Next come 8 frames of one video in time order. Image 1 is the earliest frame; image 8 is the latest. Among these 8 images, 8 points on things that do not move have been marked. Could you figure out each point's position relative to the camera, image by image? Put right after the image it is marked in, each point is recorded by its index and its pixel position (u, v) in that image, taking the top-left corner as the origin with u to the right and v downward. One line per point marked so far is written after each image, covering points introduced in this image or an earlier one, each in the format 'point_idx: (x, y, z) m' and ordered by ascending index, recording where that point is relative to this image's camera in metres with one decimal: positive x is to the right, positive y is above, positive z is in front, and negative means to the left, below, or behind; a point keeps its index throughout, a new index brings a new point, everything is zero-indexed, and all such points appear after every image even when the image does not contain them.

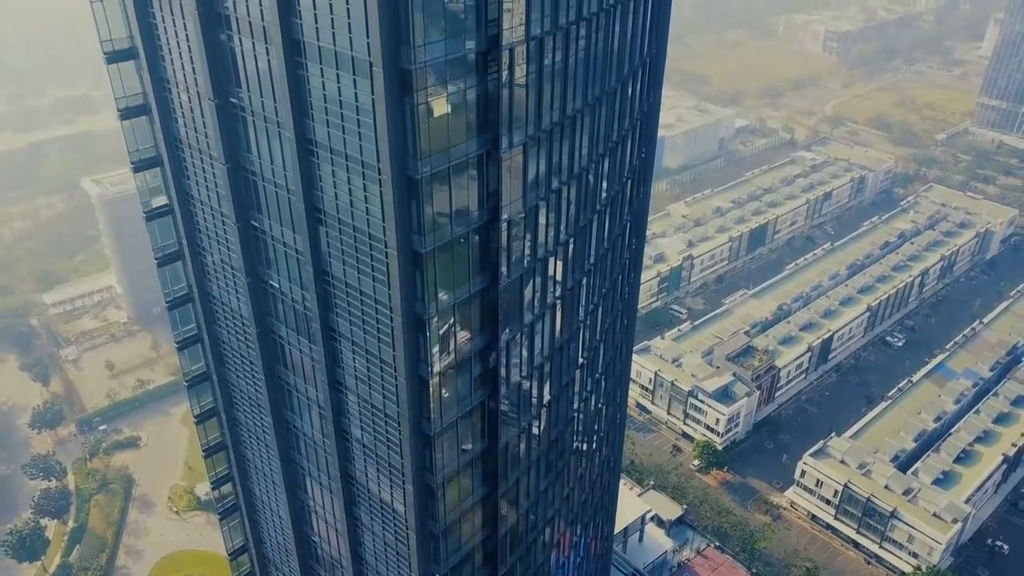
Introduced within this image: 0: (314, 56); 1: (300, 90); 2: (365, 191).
0: (-5.0, +5.8, +18.7) m
1: (-5.6, +5.2, +19.7) m
2: (-3.8, +2.5, +19.1) m
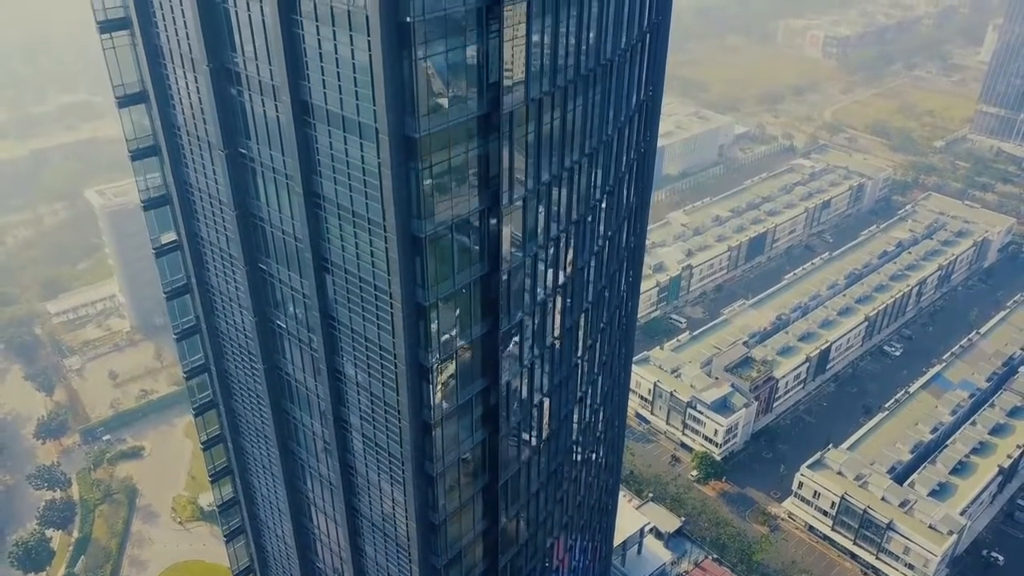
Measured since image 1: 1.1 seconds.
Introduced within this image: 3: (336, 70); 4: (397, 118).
0: (-5.0, +4.4, +19.5) m
1: (-5.6, +3.9, +20.4) m
2: (-3.8, +1.1, +19.9) m
3: (-4.4, +5.4, +18.3) m
4: (-2.7, +4.0, +17.5) m
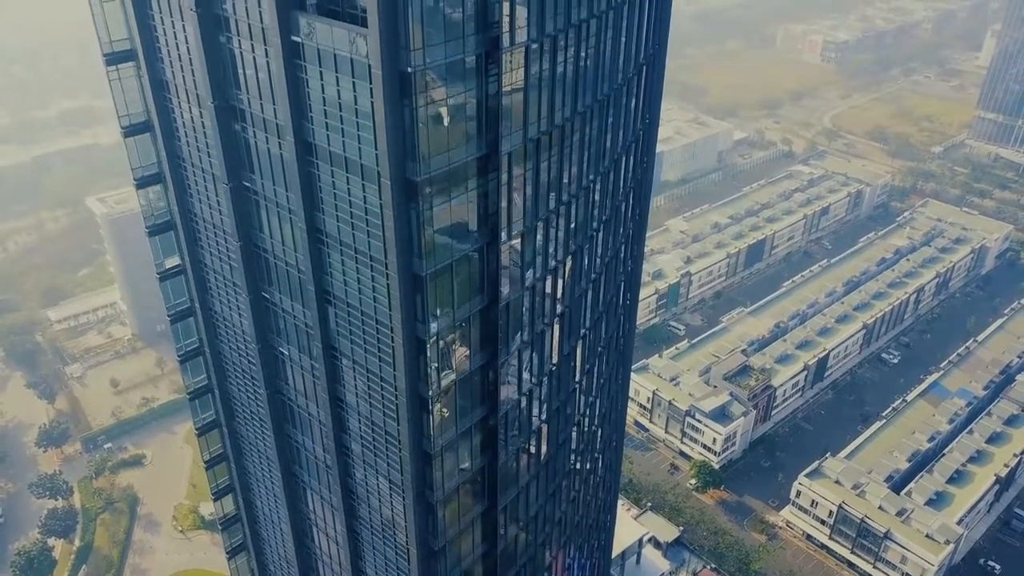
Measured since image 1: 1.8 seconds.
0: (-5.0, +3.5, +20.0) m
1: (-5.7, +2.9, +20.9) m
2: (-3.9, +0.2, +20.3) m
3: (-4.4, +4.5, +18.8) m
4: (-2.7, +3.1, +18.0) m
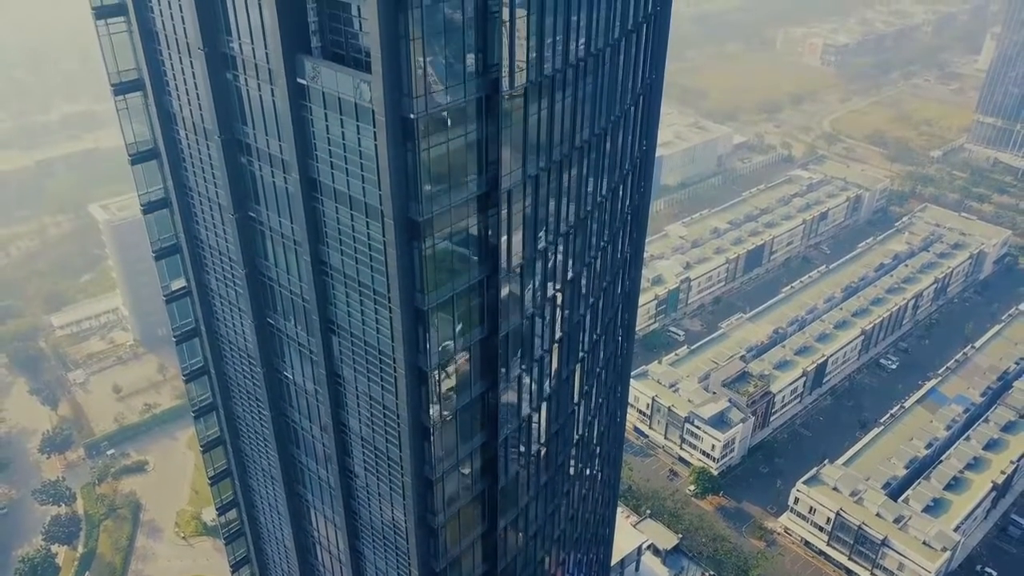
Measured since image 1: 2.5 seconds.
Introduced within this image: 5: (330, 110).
0: (-5.1, +2.6, +20.5) m
1: (-5.7, +2.0, +21.4) m
2: (-3.9, -0.7, +20.9) m
3: (-4.4, +3.6, +19.3) m
4: (-2.8, +2.2, +18.5) m
5: (-4.7, +4.6, +19.0) m
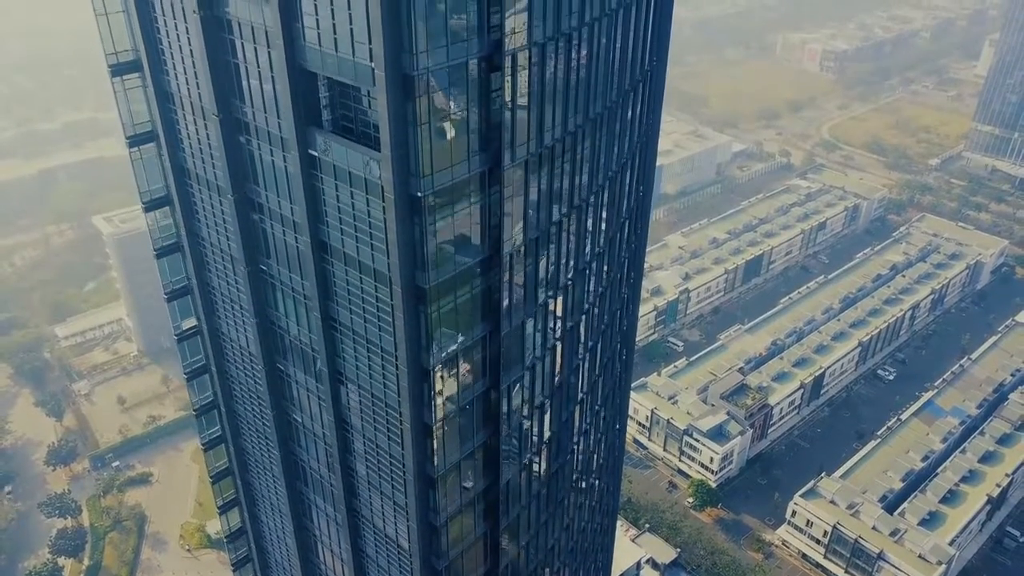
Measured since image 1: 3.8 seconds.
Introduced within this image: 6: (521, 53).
0: (-5.0, +0.9, +21.5) m
1: (-5.7, +0.3, +22.4) m
2: (-3.8, -2.4, +21.8) m
3: (-4.4, +1.9, +20.3) m
4: (-2.7, +0.5, +19.5) m
5: (-4.6, +2.9, +20.0) m
6: (+0.3, +6.1, +19.8) m
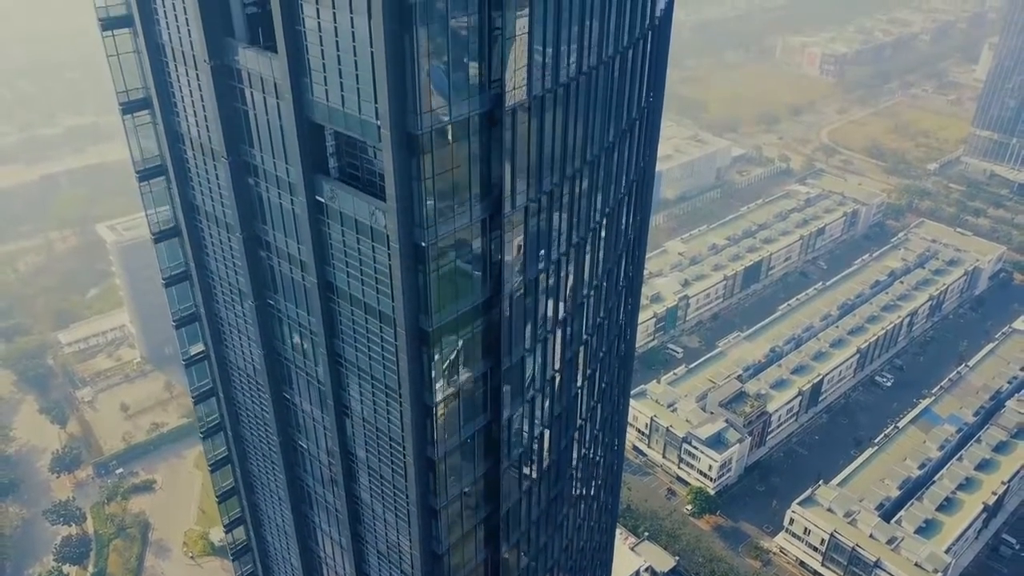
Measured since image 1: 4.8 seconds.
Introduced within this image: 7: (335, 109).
0: (-5.0, -0.3, +22.2) m
1: (-5.7, -0.8, +23.1) m
2: (-3.8, -3.6, +22.6) m
3: (-4.4, +0.7, +21.0) m
4: (-2.7, -0.7, +20.2) m
5: (-4.6, +1.7, +20.7) m
6: (+0.3, +5.0, +20.5) m
7: (-4.6, +4.7, +19.2) m
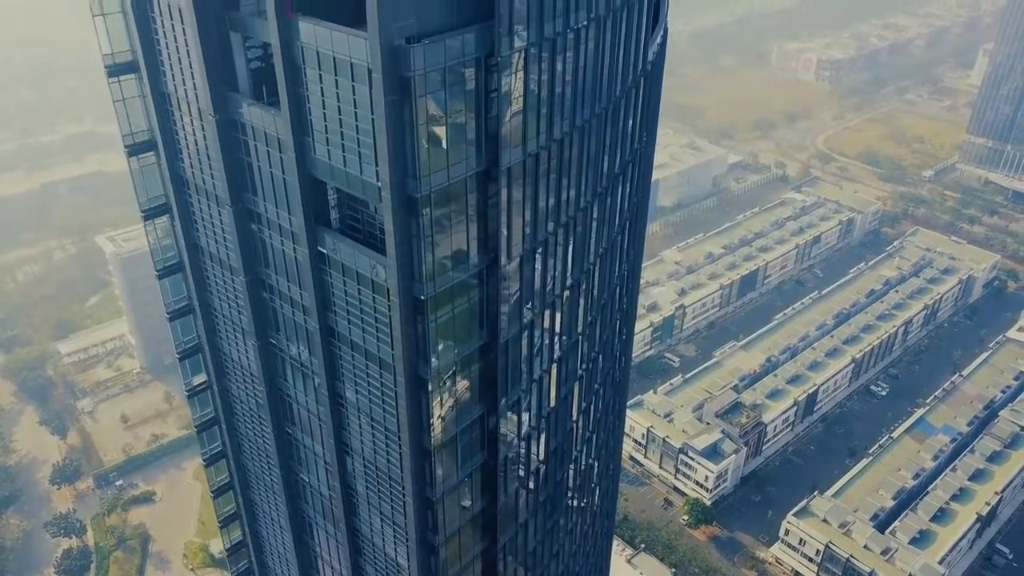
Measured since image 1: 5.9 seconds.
0: (-5.1, -1.7, +22.9) m
1: (-5.8, -2.2, +23.8) m
2: (-3.9, -5.0, +23.3) m
3: (-4.5, -0.7, +21.7) m
4: (-2.8, -2.1, +20.9) m
5: (-4.8, +0.3, +21.4) m
6: (+0.2, +3.6, +21.2) m
7: (-4.7, +3.3, +19.9) m
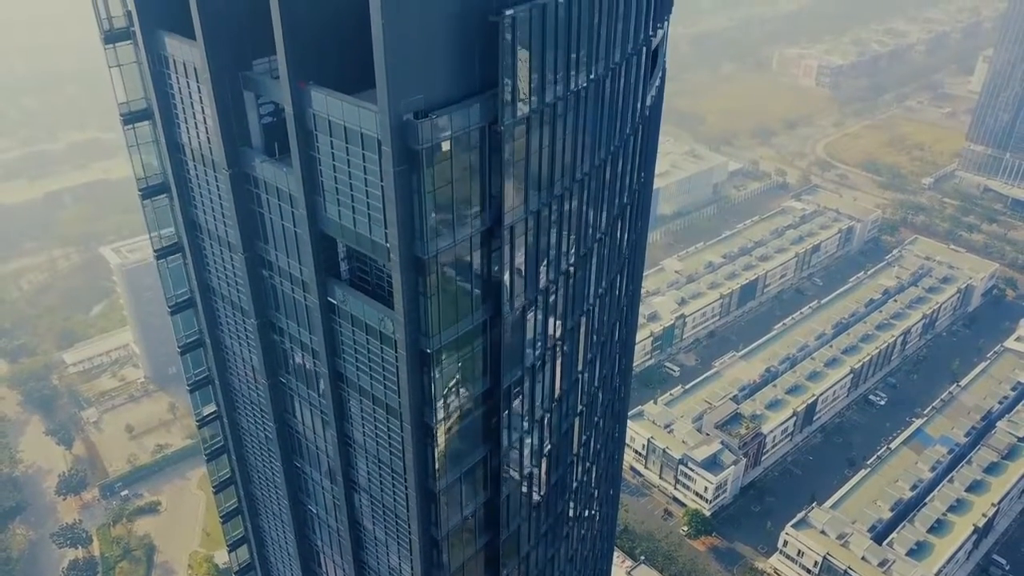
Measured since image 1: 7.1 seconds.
0: (-5.1, -3.1, +23.8) m
1: (-5.7, -3.7, +24.7) m
2: (-3.9, -6.4, +24.1) m
3: (-4.4, -2.2, +22.6) m
4: (-2.8, -3.5, +21.8) m
5: (-4.7, -1.1, +22.3) m
6: (+0.2, +2.1, +22.1) m
7: (-4.7, +1.8, +20.8) m
